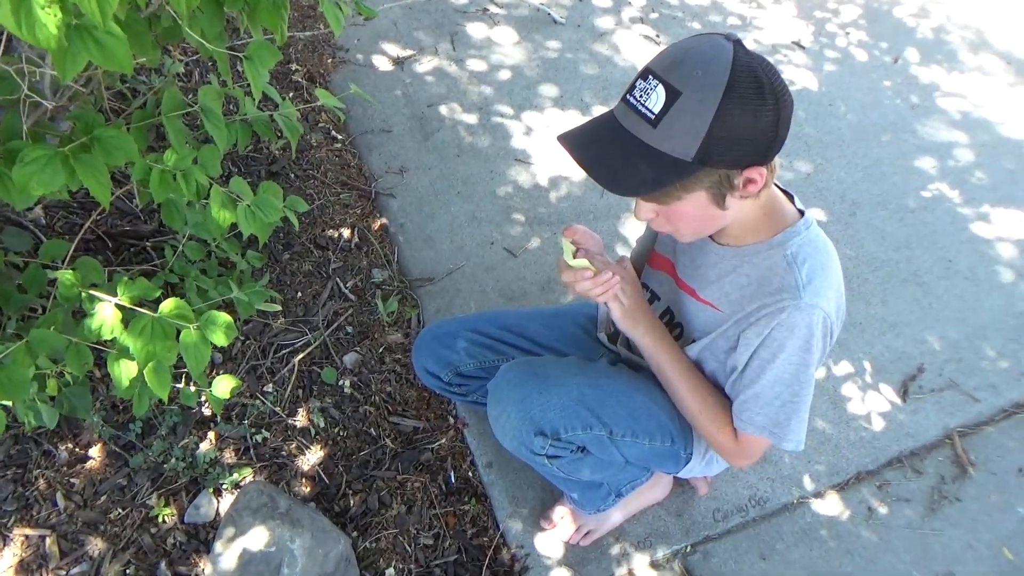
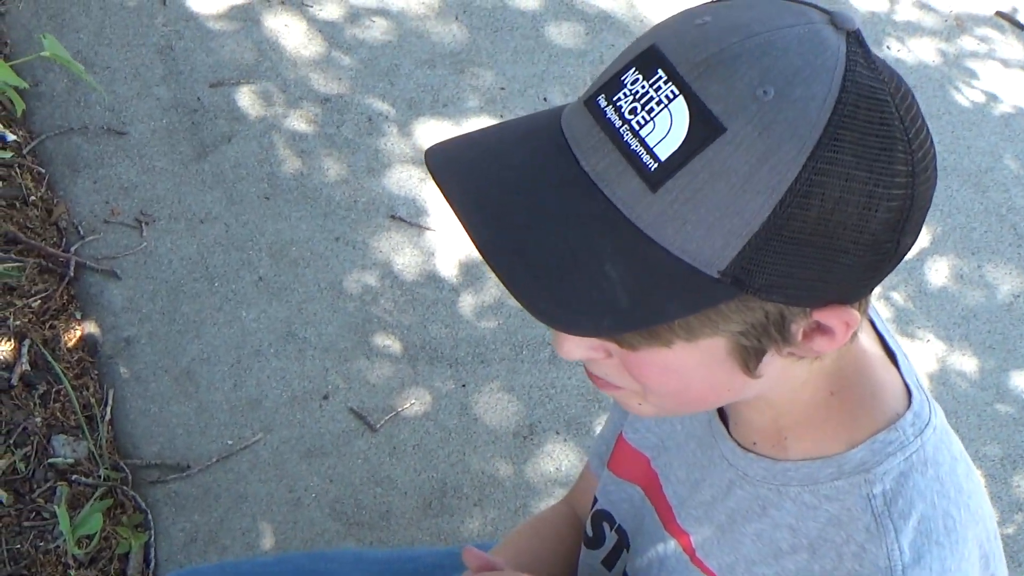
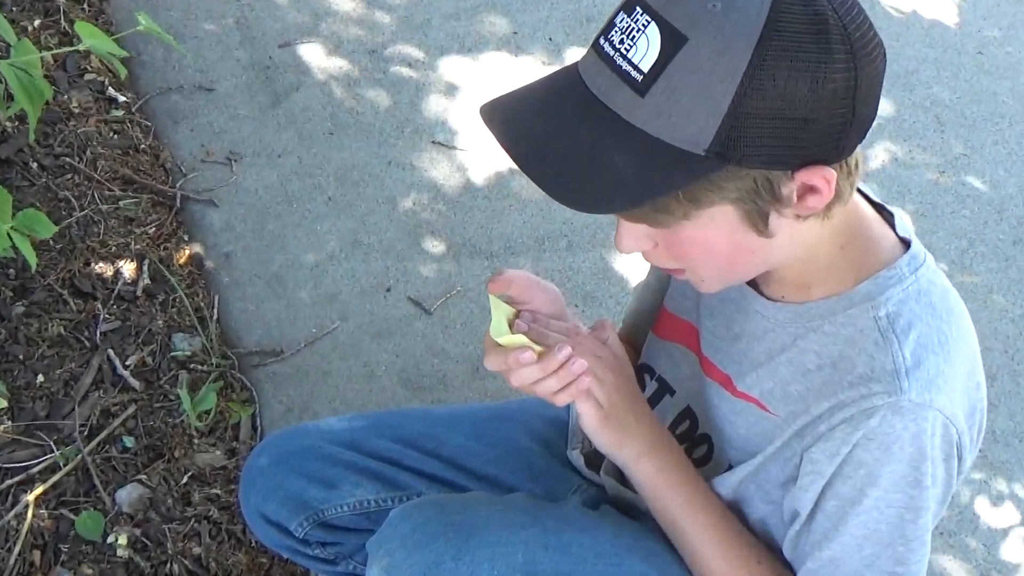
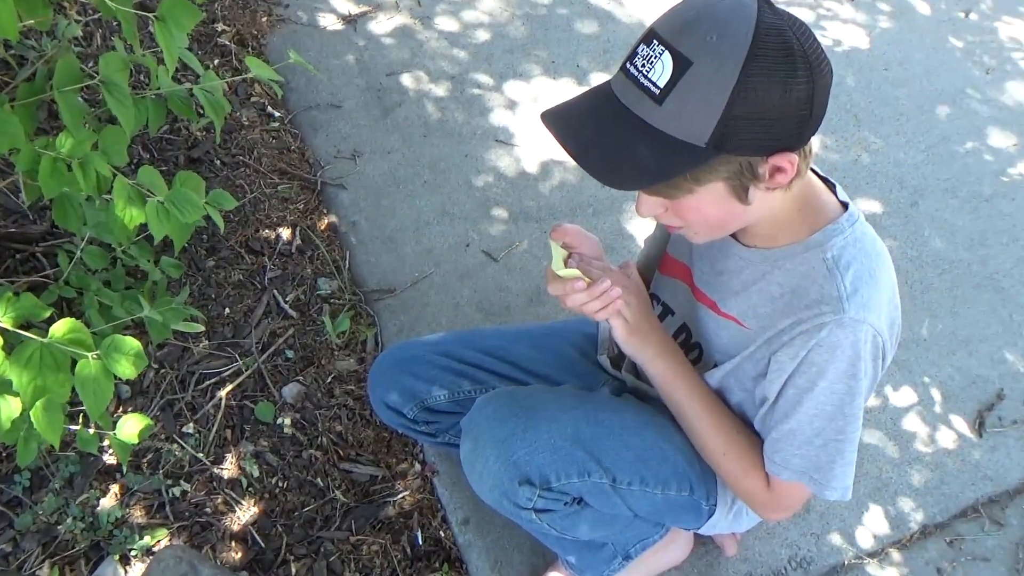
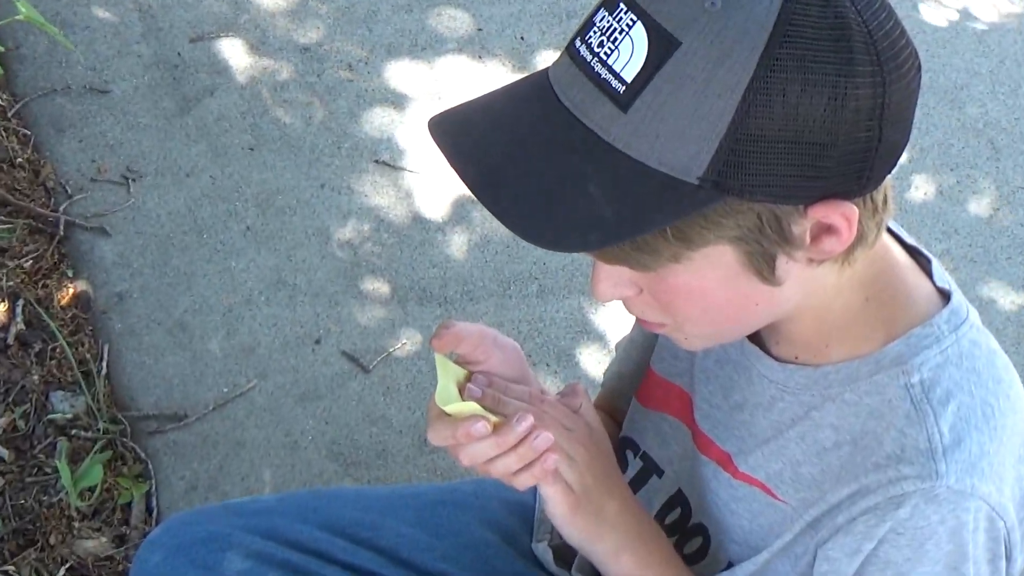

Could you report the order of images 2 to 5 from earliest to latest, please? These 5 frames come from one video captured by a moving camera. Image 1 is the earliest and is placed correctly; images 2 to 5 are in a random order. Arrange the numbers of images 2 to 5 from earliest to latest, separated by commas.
4, 3, 5, 2
